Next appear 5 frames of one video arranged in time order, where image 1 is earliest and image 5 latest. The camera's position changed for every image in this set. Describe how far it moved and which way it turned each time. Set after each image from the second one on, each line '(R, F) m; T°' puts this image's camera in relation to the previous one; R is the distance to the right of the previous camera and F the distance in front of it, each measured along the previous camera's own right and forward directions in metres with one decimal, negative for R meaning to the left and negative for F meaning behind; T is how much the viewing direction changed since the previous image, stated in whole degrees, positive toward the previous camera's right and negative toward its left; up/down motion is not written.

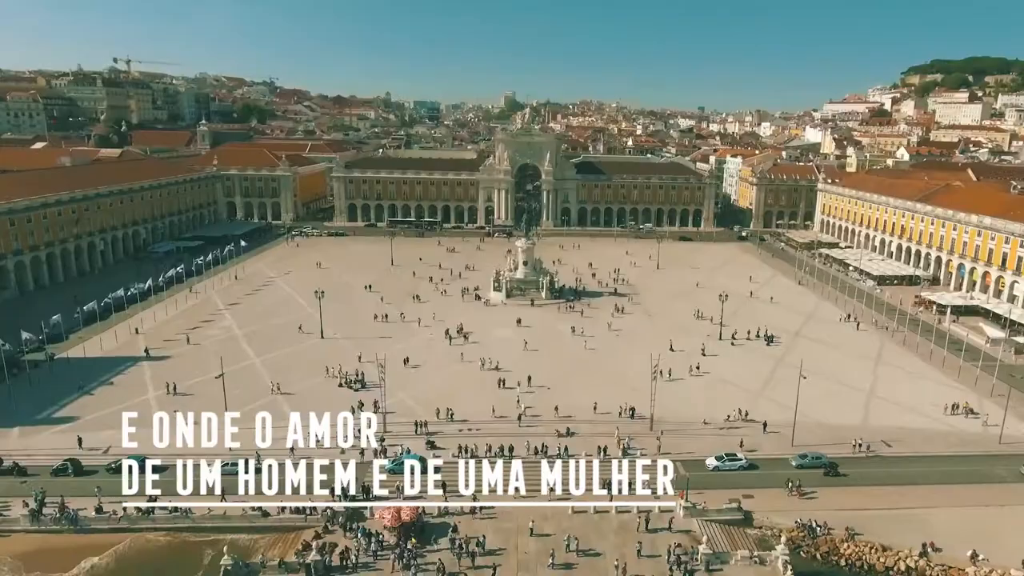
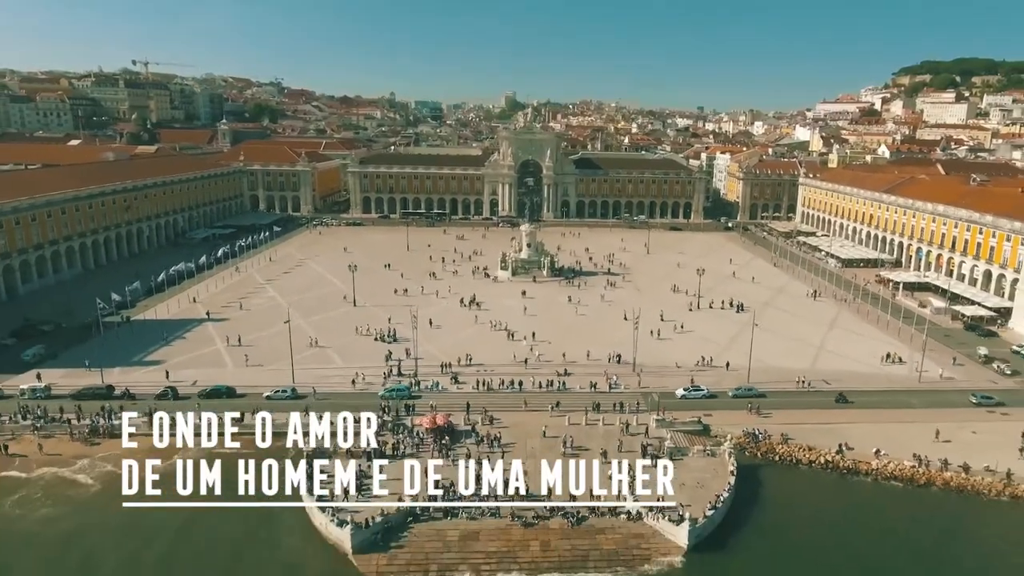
(-0.7, -9.0) m; 0°
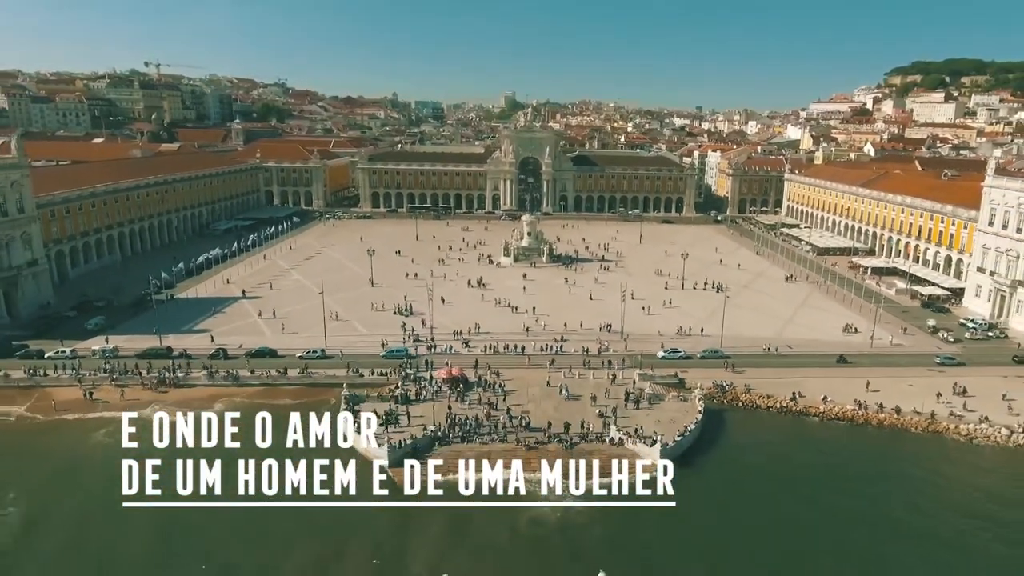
(-0.3, -7.1) m; 0°
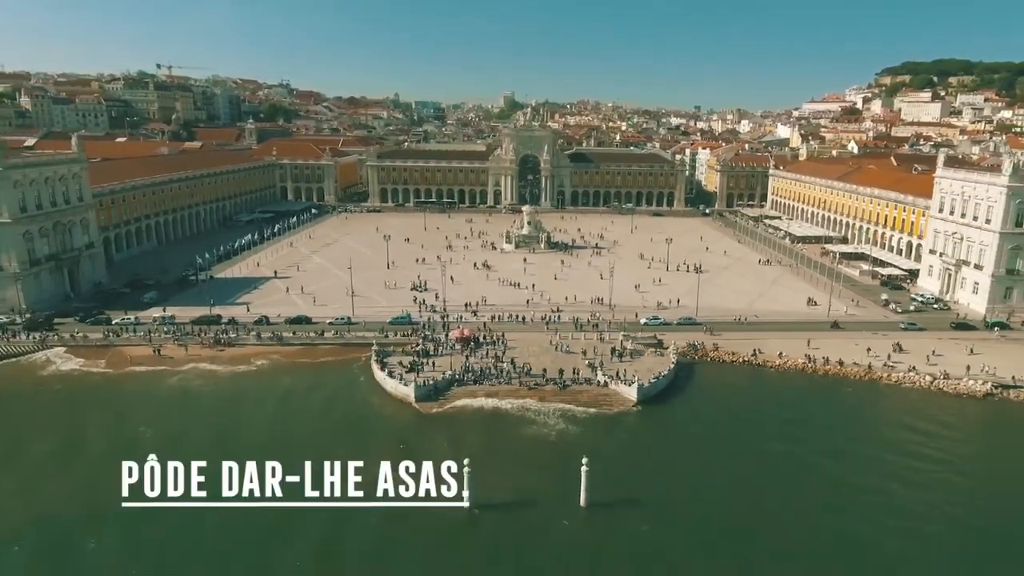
(-0.3, -8.2) m; 0°
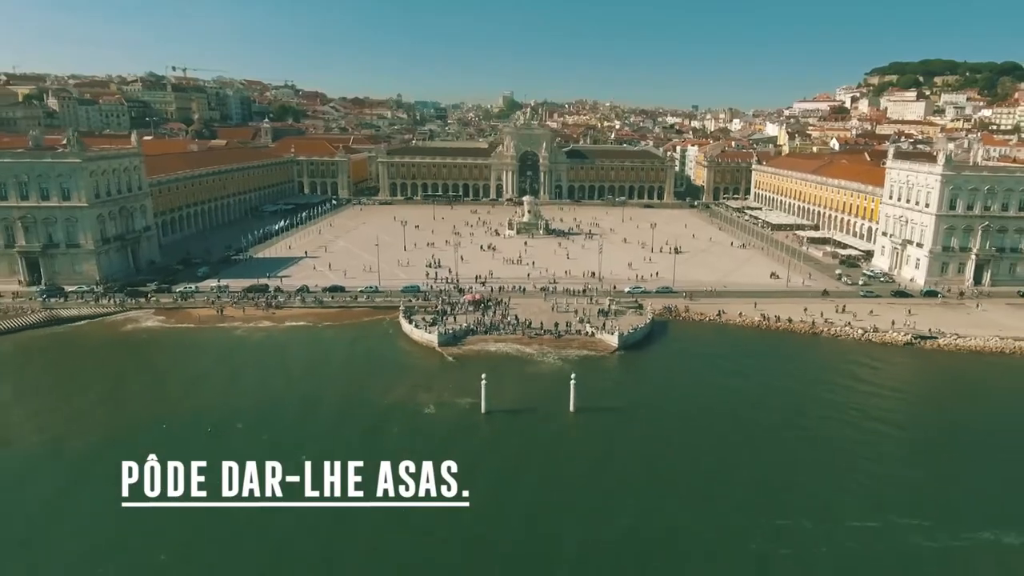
(-0.5, -10.5) m; 0°
